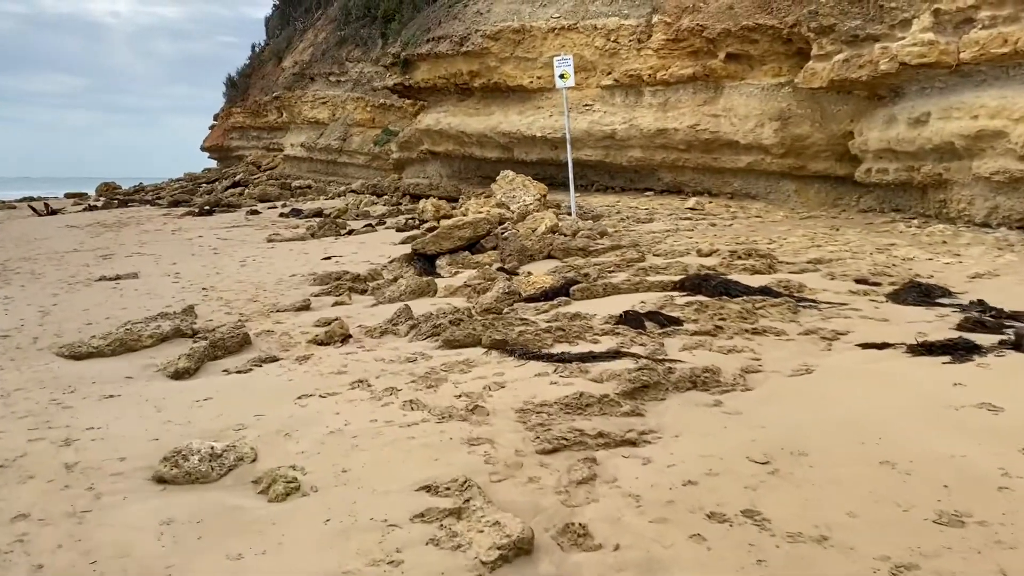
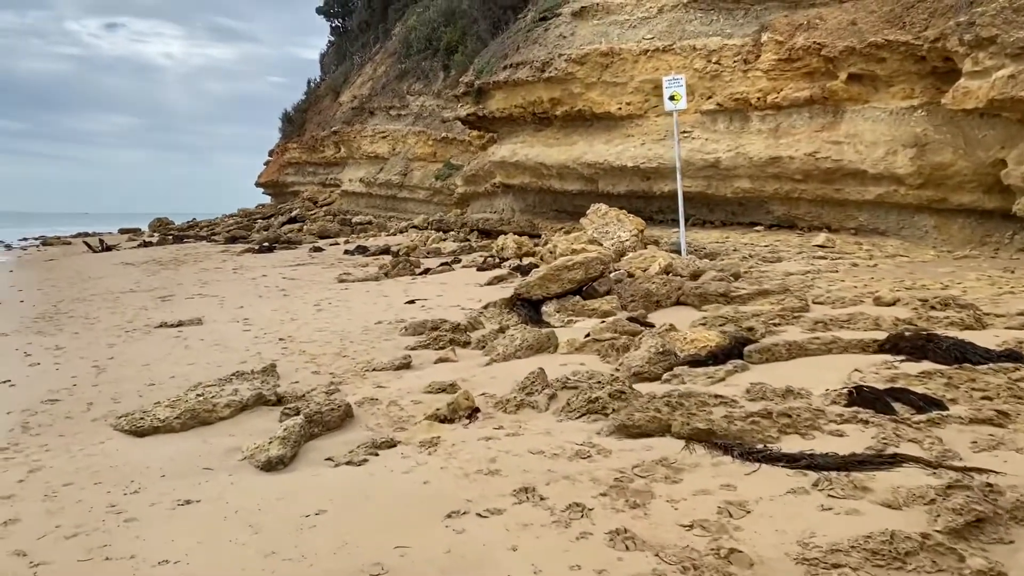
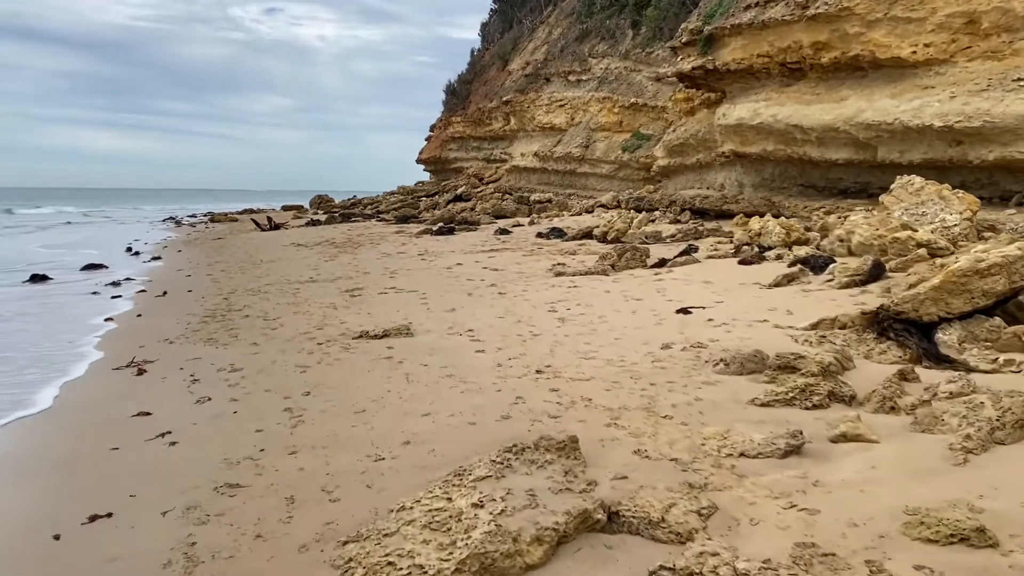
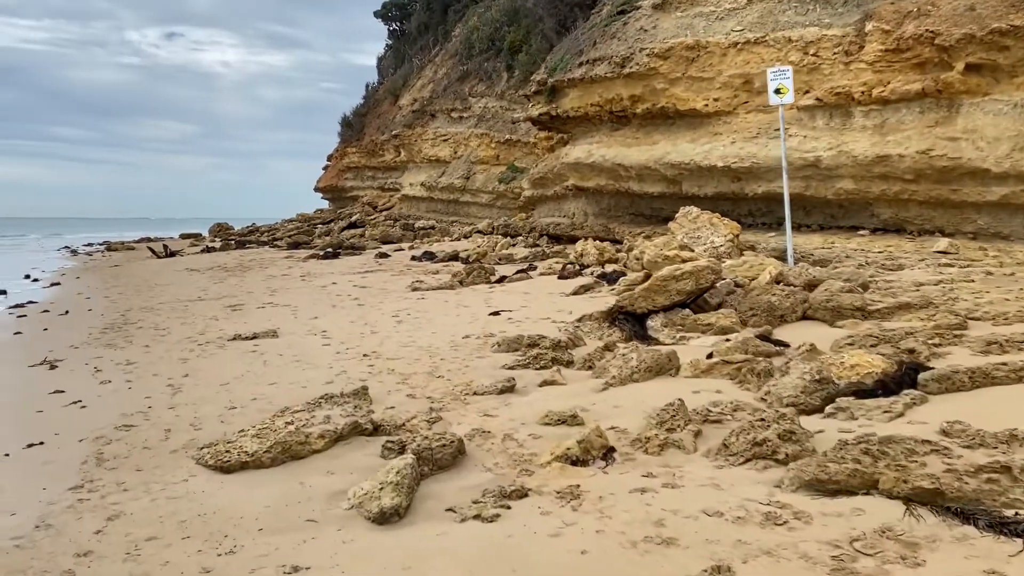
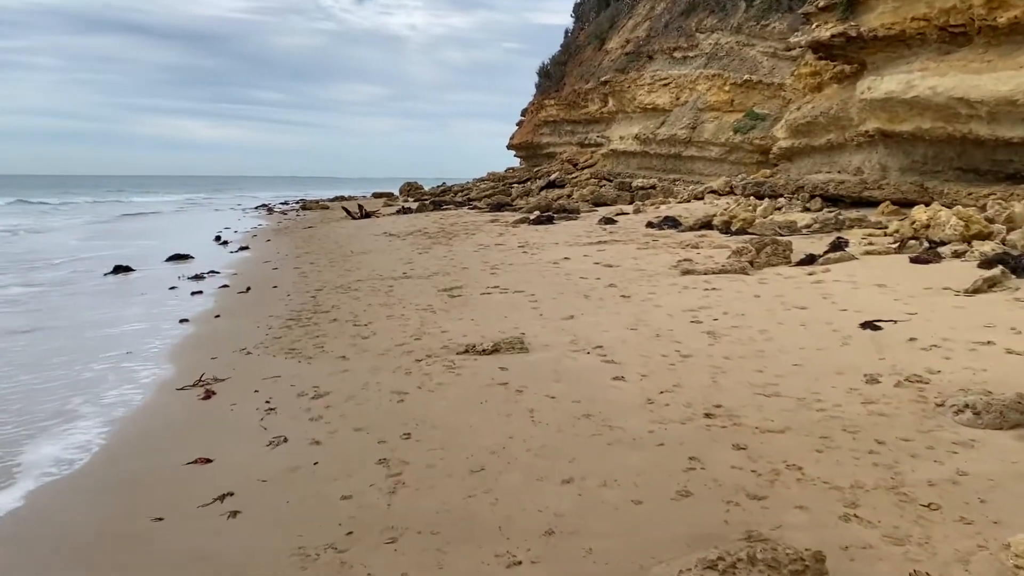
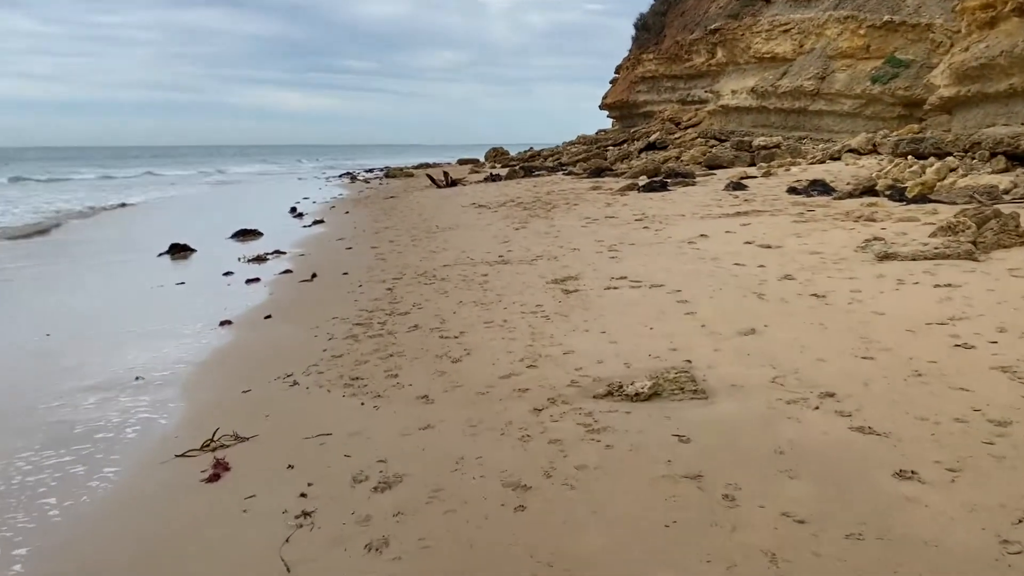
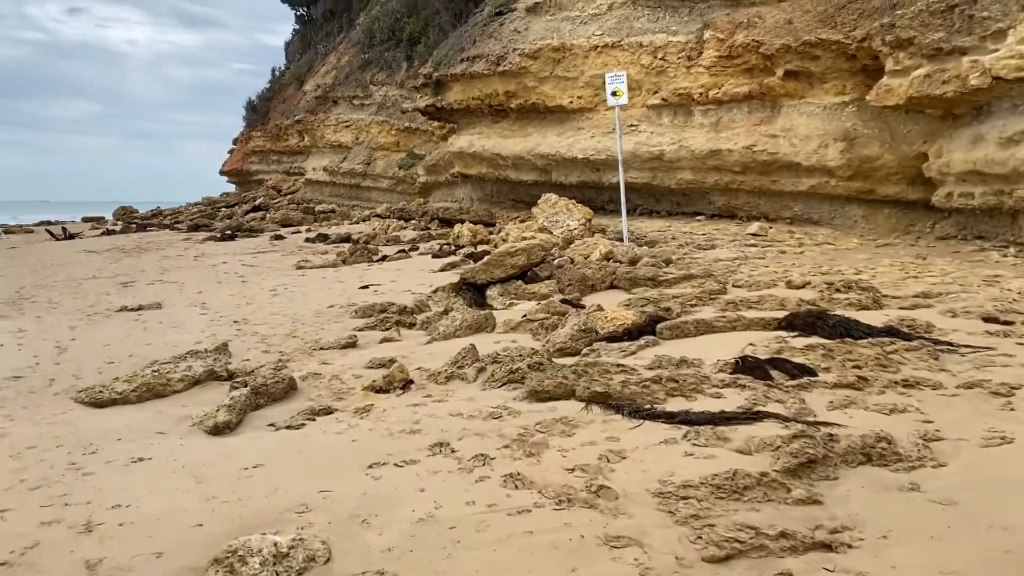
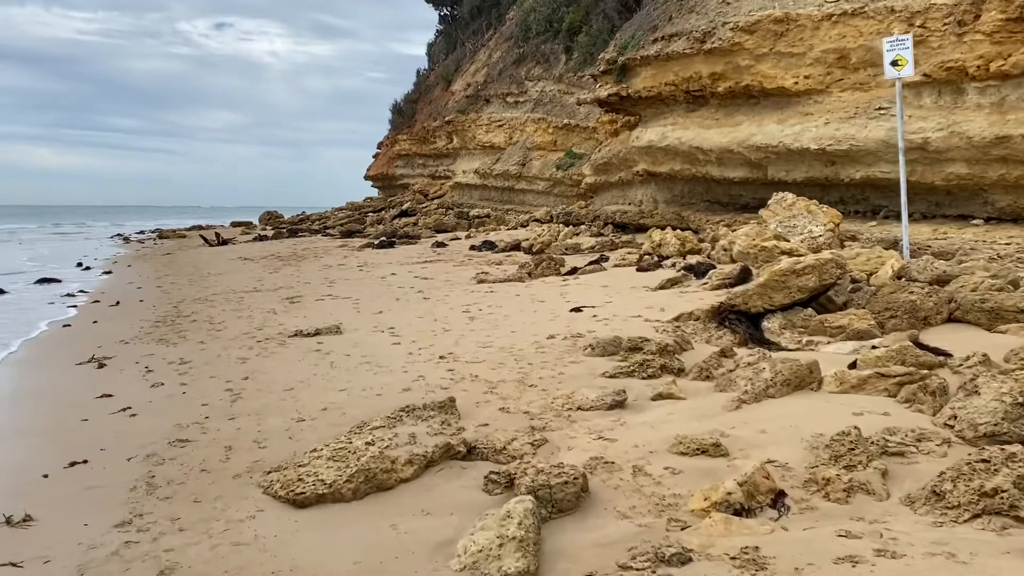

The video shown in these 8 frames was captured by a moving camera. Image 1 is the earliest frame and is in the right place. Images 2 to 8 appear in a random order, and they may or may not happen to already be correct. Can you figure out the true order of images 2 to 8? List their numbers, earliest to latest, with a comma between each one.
7, 2, 4, 8, 3, 5, 6
